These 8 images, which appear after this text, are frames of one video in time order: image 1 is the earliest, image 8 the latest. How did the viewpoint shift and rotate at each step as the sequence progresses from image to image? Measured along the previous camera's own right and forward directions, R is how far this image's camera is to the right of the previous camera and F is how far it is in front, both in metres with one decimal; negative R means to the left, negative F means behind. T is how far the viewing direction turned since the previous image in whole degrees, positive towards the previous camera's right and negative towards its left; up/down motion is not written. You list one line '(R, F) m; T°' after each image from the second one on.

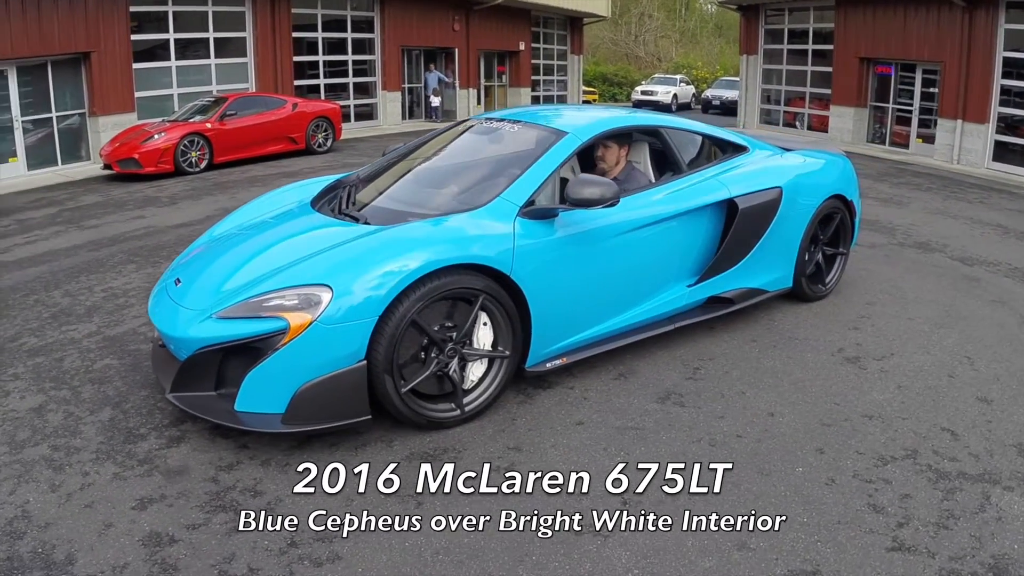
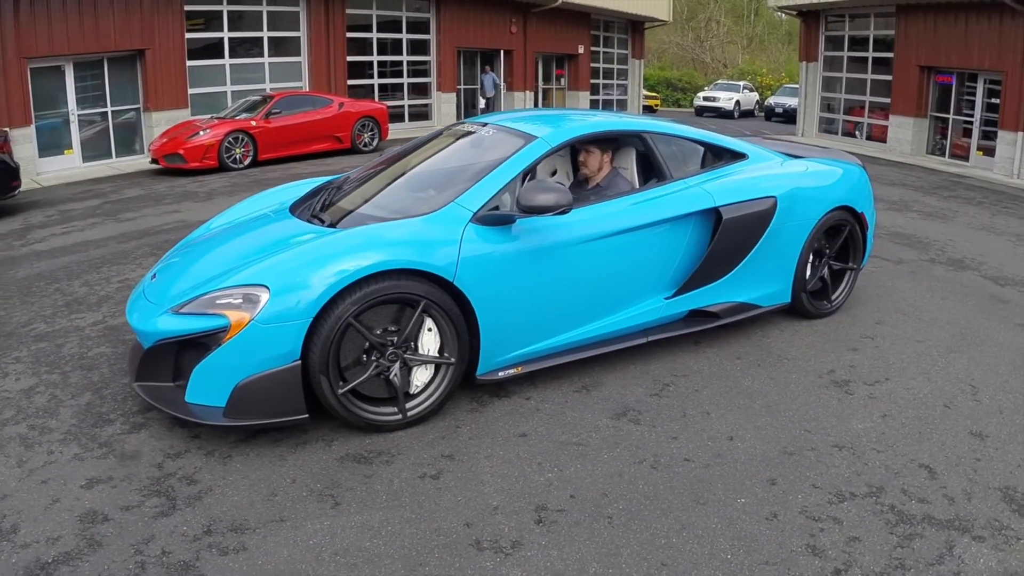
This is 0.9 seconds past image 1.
(+0.8, +0.1) m; -8°
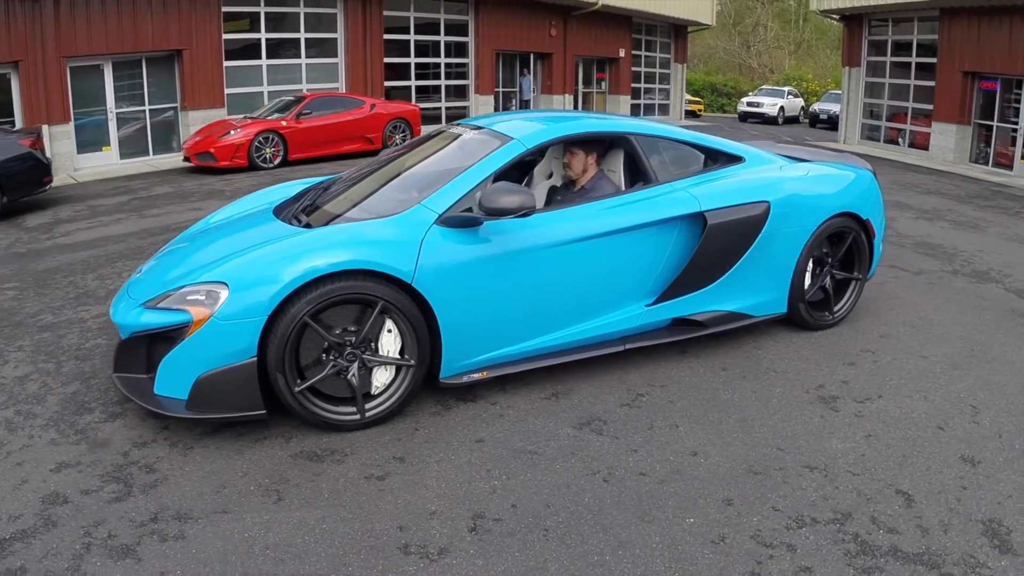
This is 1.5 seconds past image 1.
(+0.6, +0.1) m; -5°
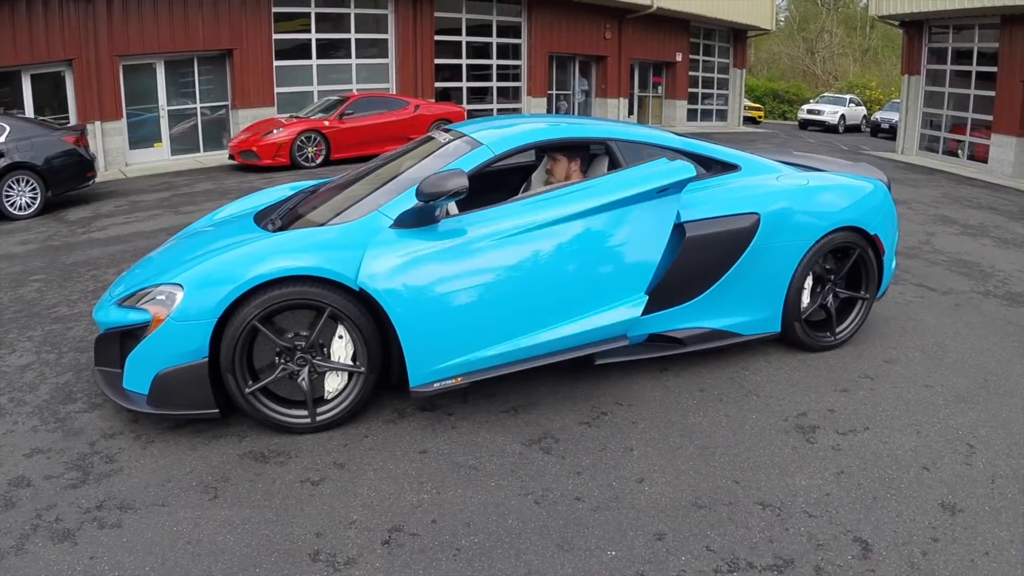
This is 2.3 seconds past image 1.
(+0.7, +0.1) m; -7°
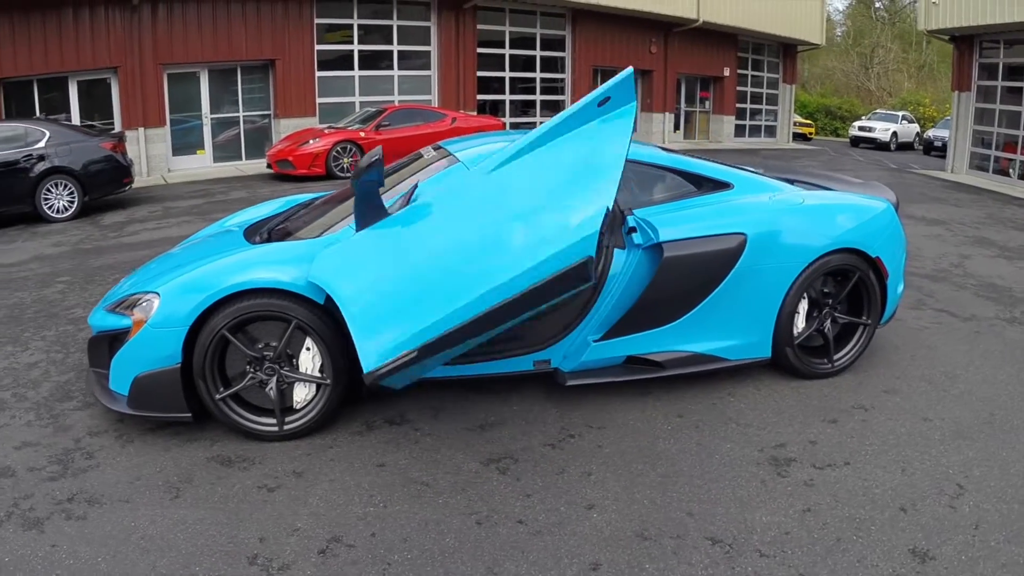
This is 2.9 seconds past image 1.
(+0.5, +0.1) m; -6°
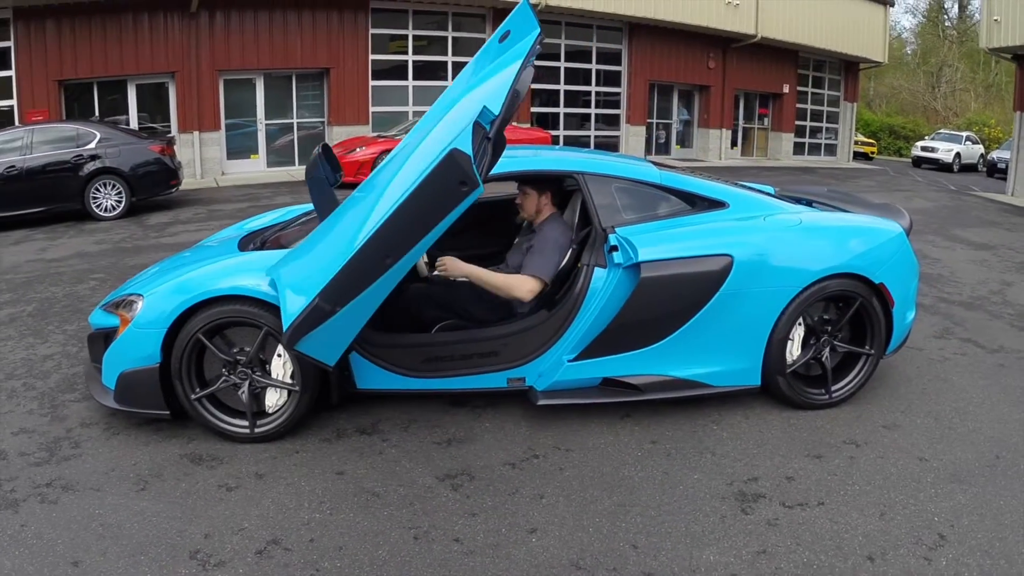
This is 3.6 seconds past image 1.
(+0.6, +0.1) m; -6°
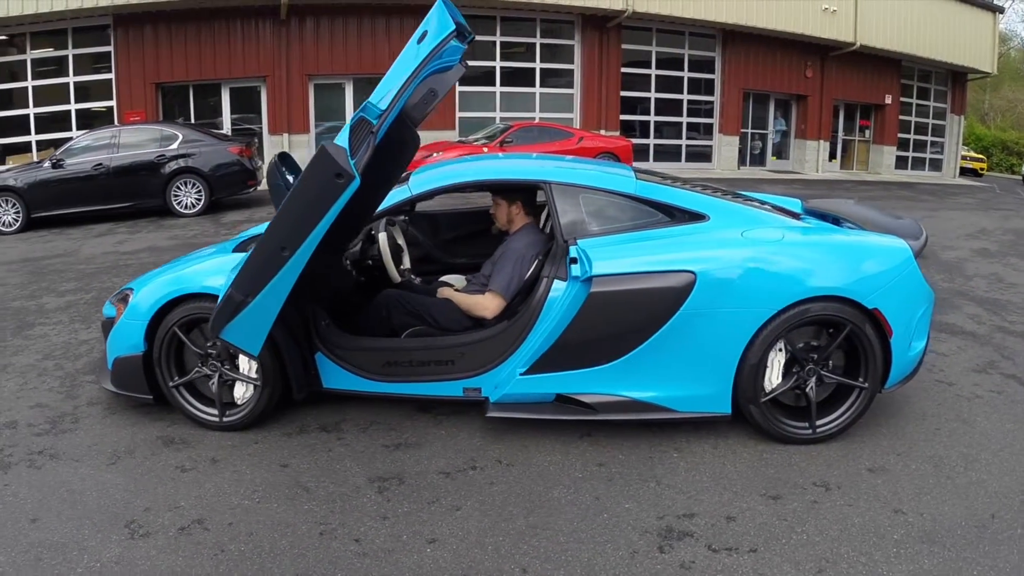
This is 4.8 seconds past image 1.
(+0.9, +0.2) m; -11°
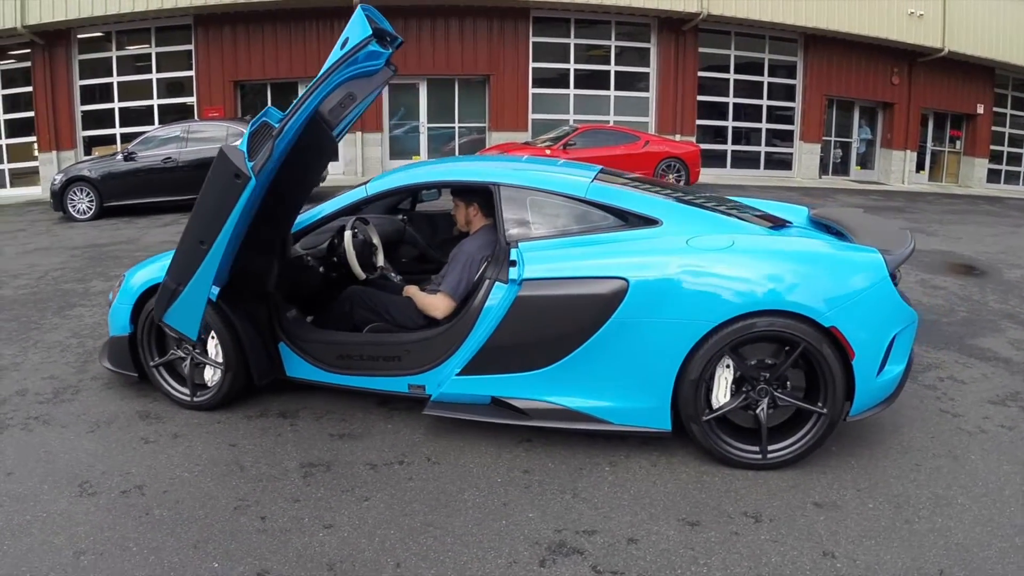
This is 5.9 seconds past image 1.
(+0.9, +0.1) m; -10°
